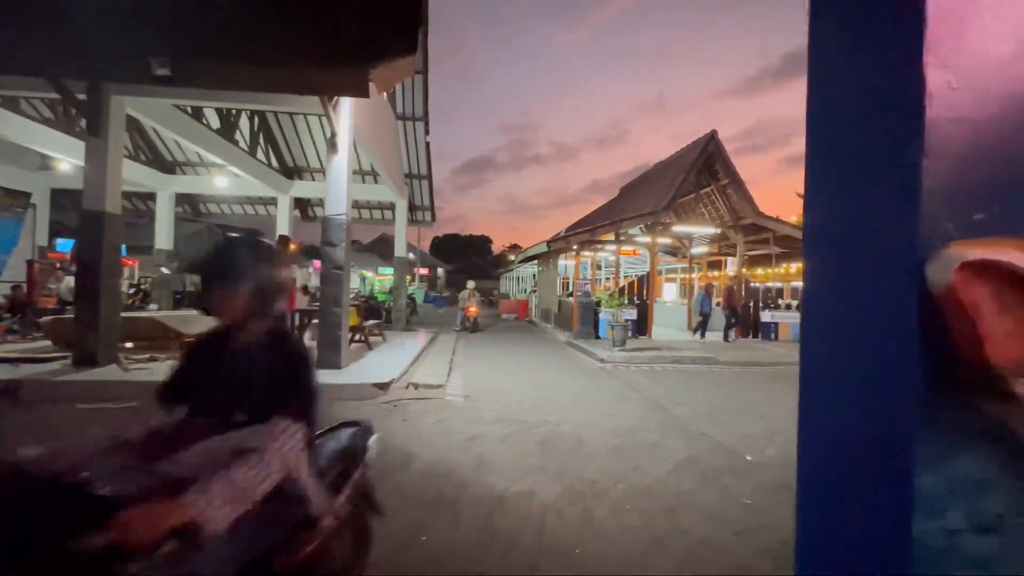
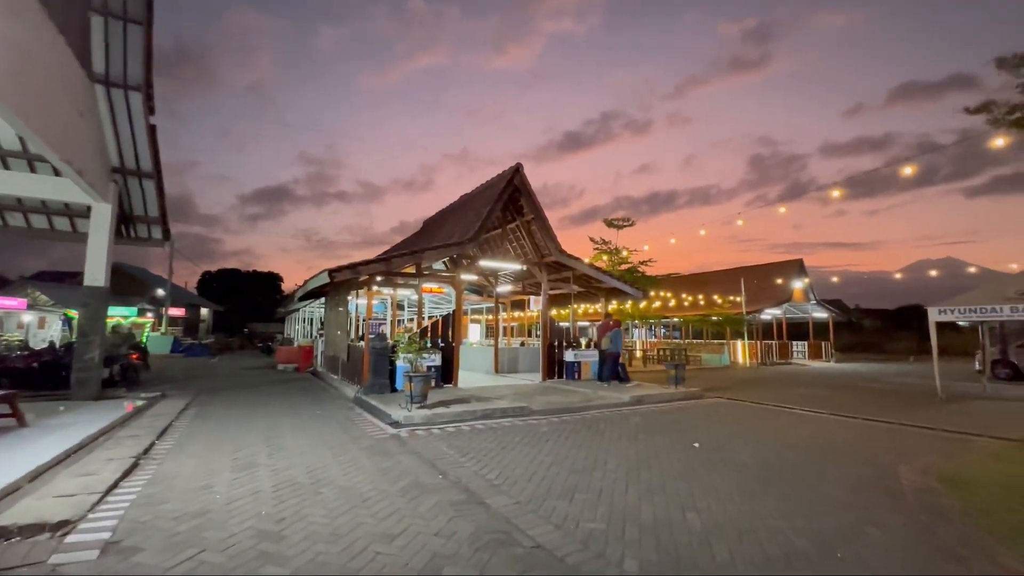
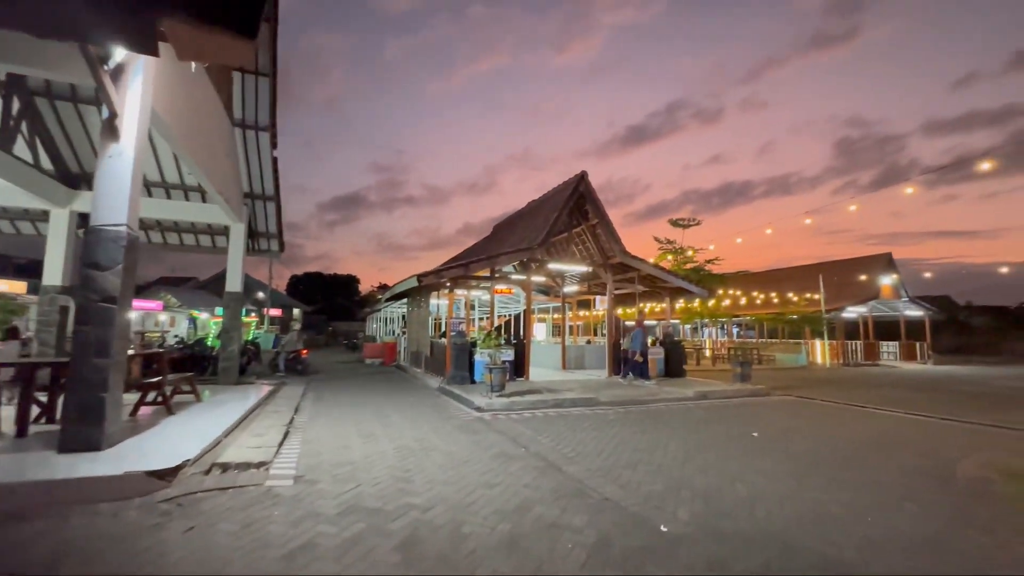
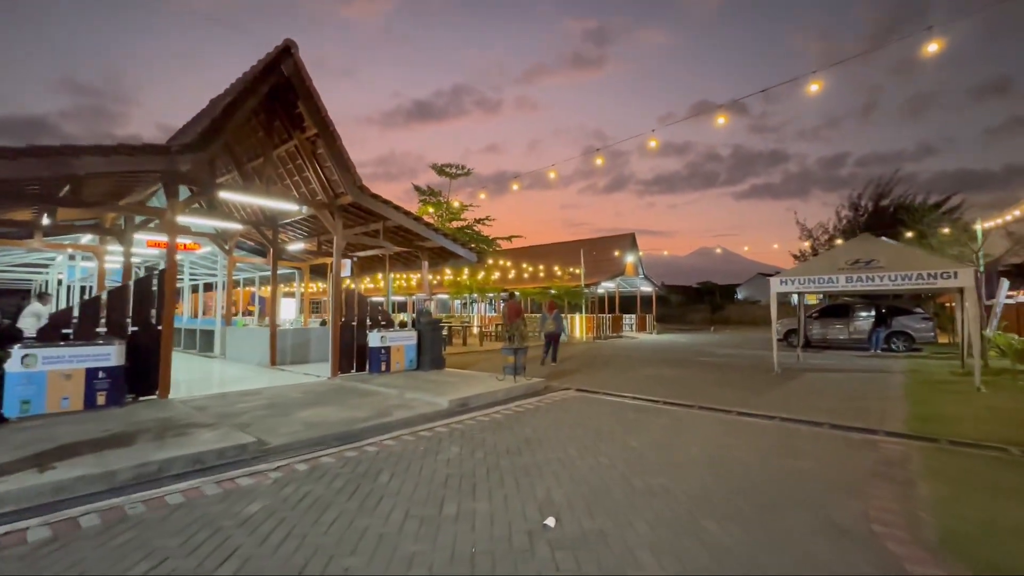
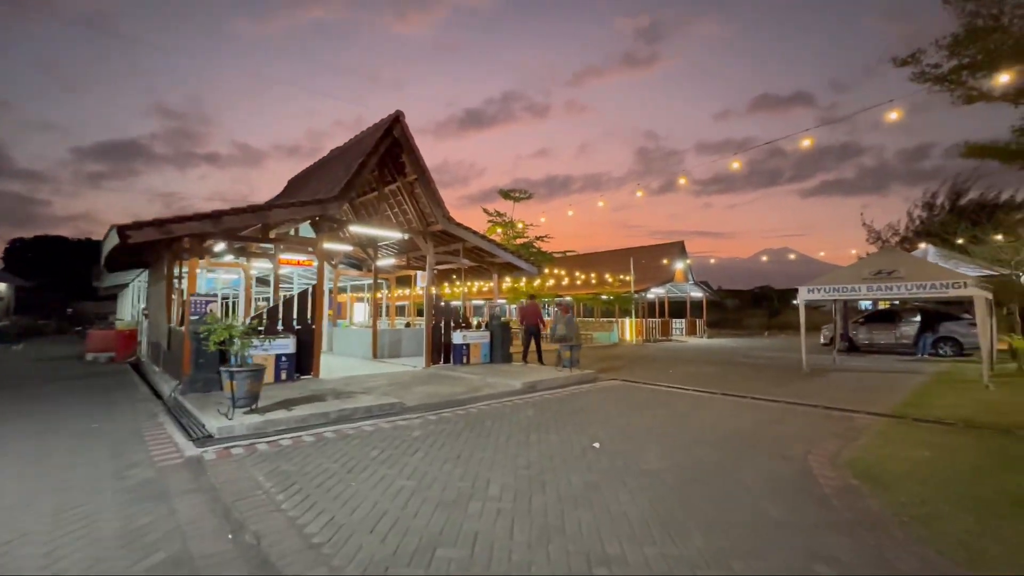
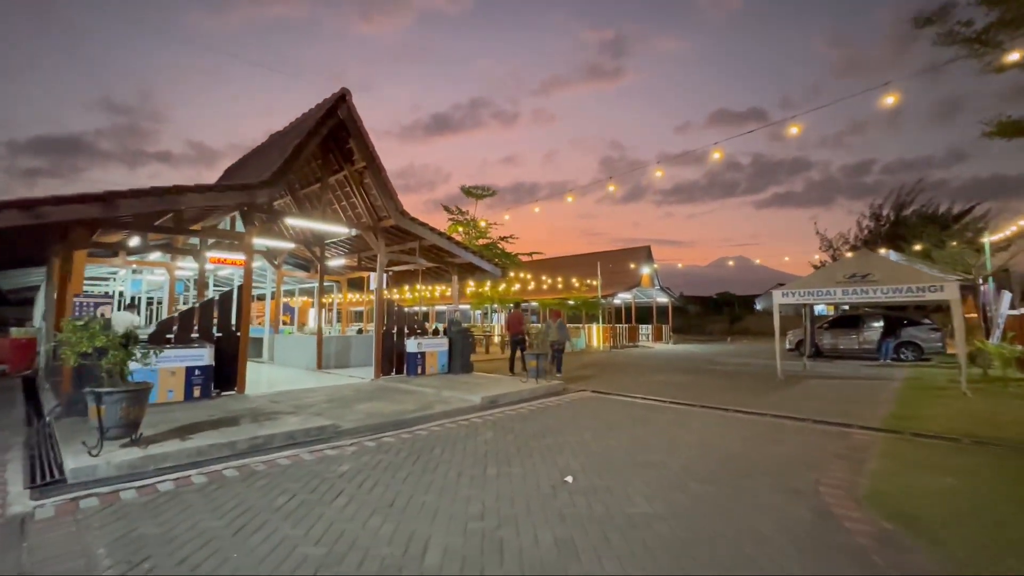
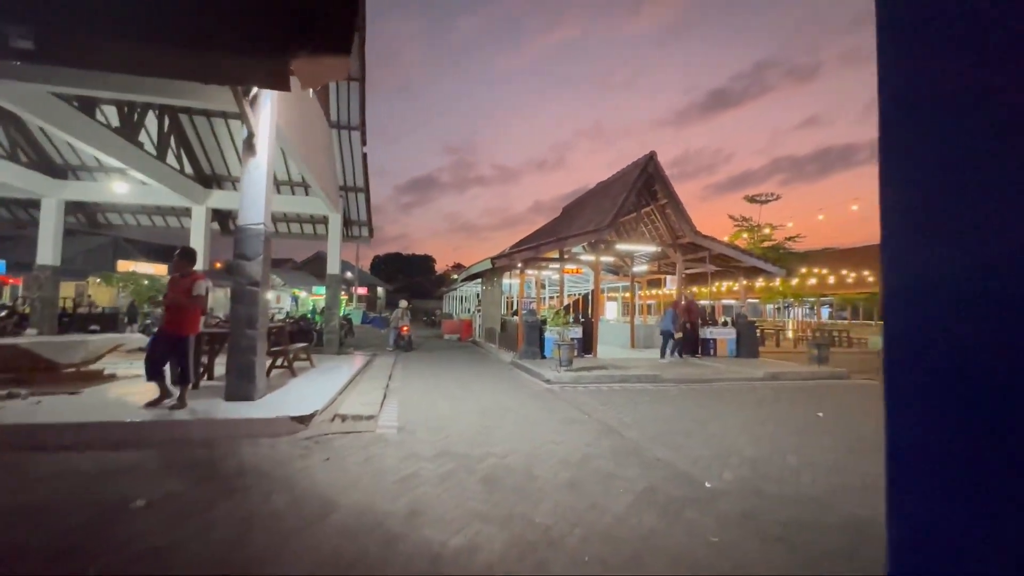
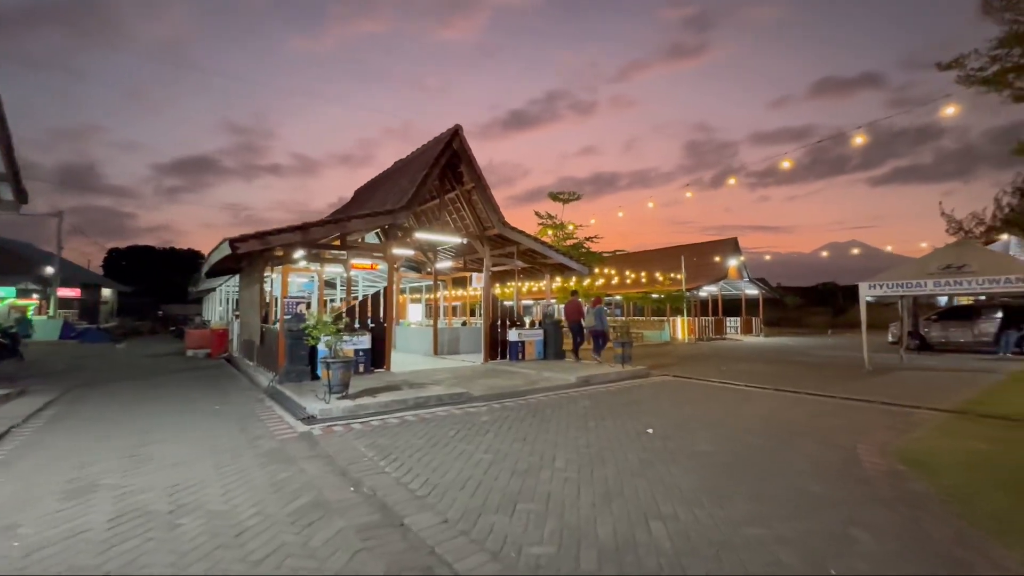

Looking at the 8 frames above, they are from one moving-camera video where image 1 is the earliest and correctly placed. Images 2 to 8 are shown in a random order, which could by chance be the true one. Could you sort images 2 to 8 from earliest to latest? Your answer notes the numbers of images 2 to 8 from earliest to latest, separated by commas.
7, 3, 2, 8, 5, 6, 4
